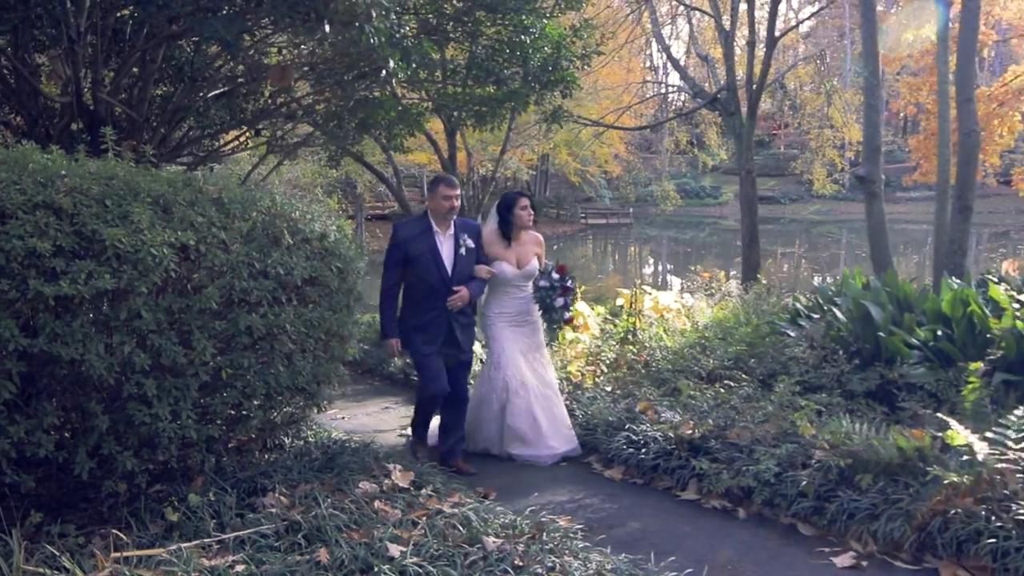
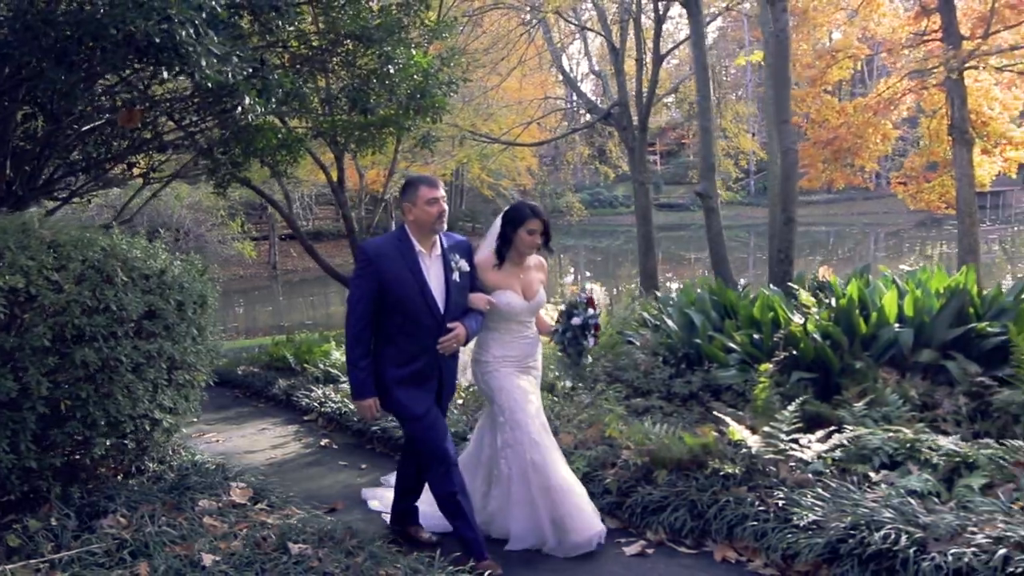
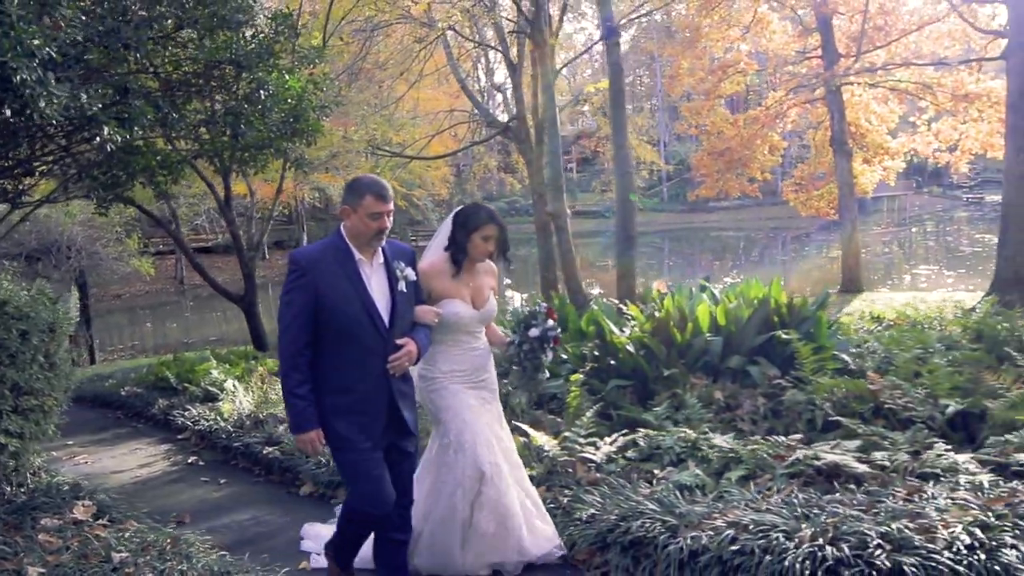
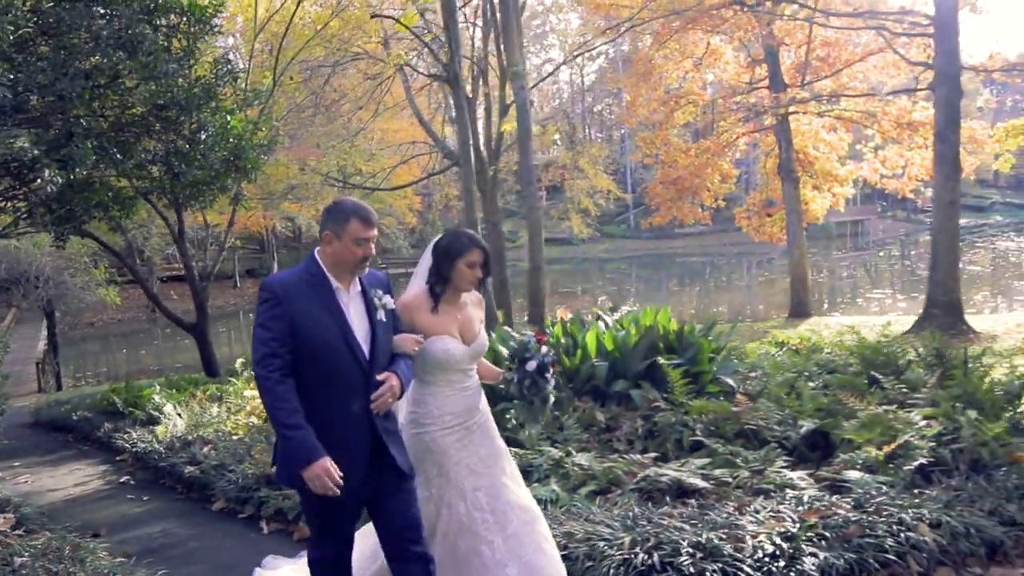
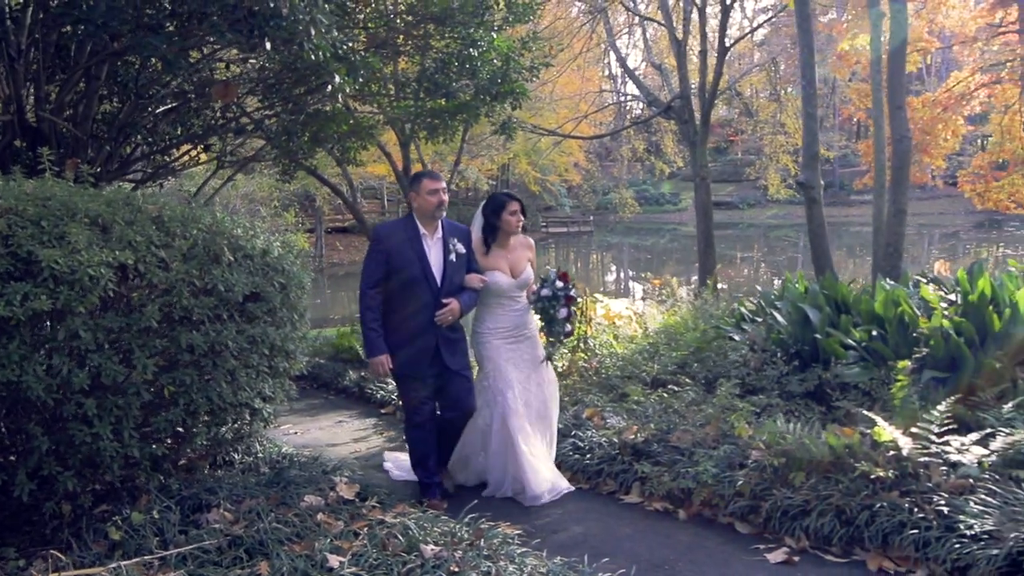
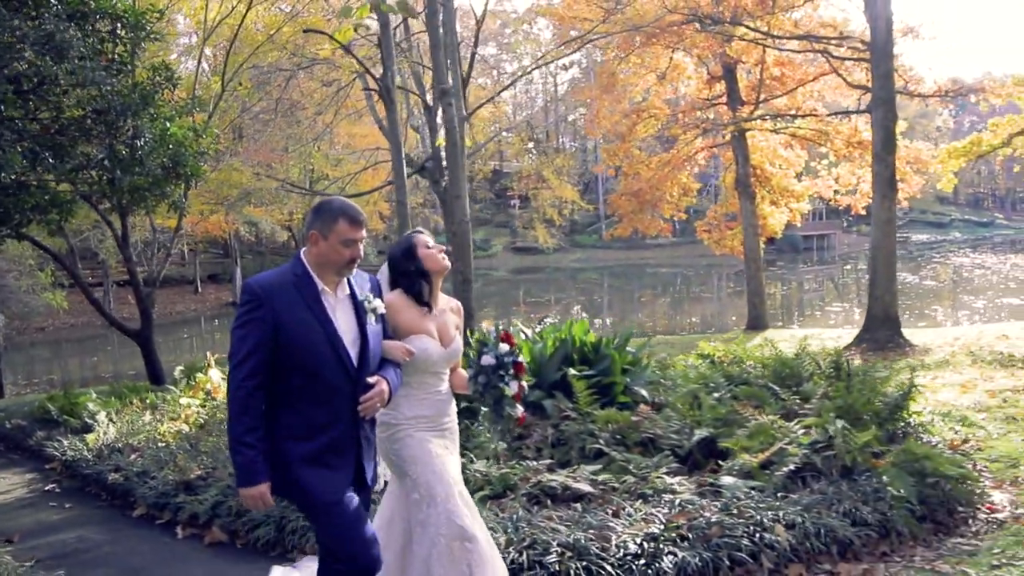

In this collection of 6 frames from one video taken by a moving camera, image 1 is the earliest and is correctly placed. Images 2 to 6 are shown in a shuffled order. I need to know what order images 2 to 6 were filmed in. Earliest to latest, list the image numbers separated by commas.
5, 2, 3, 4, 6
